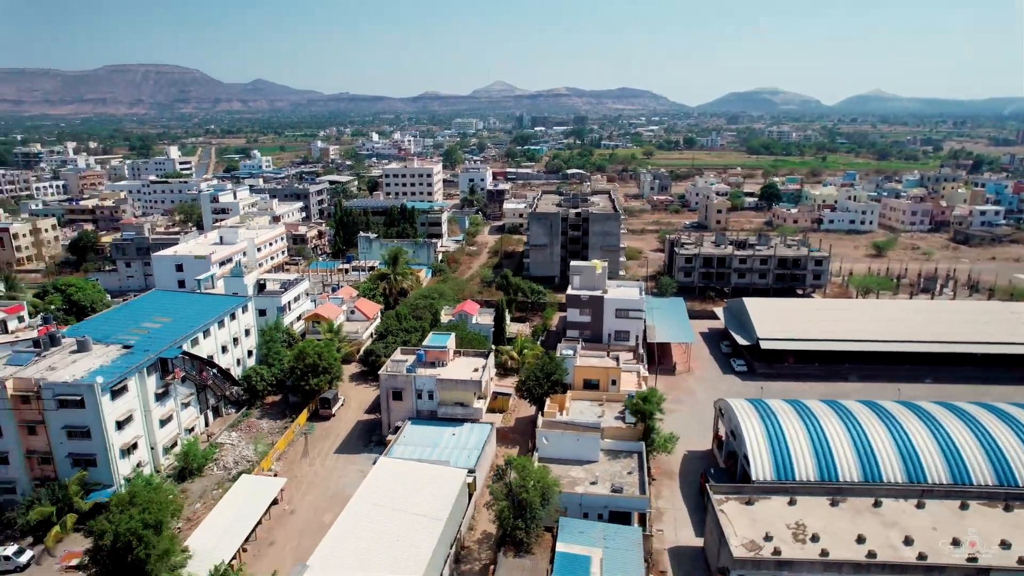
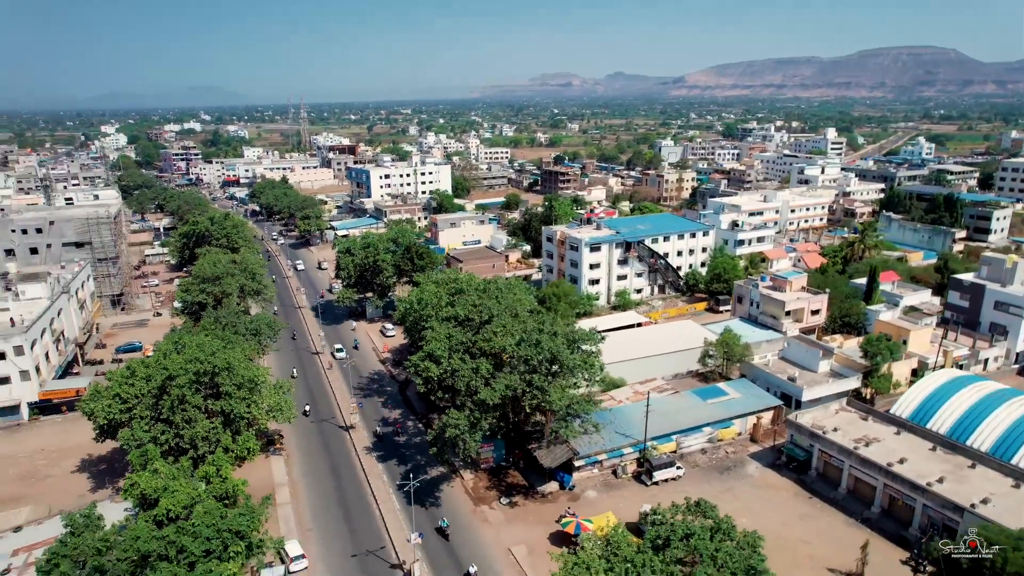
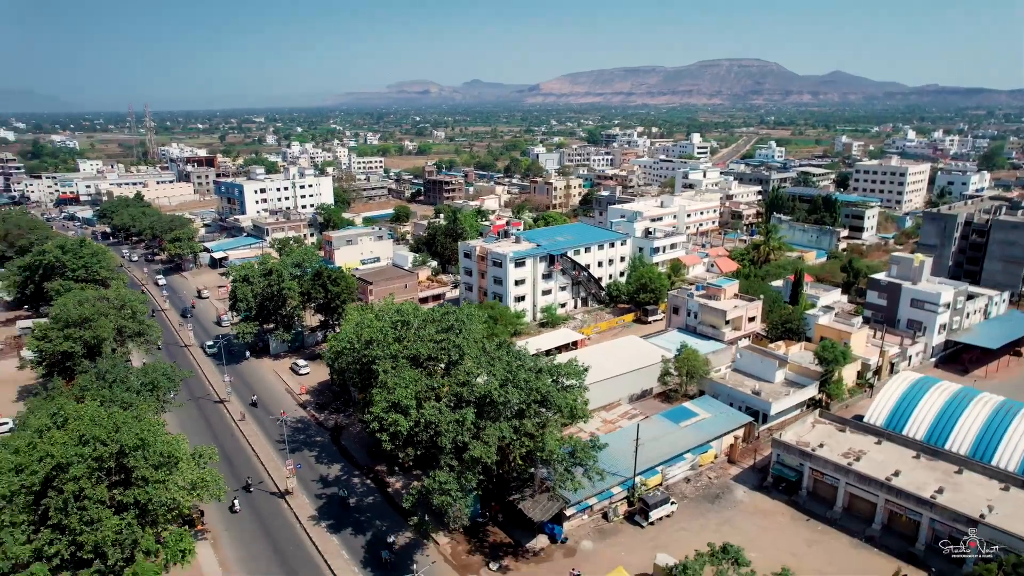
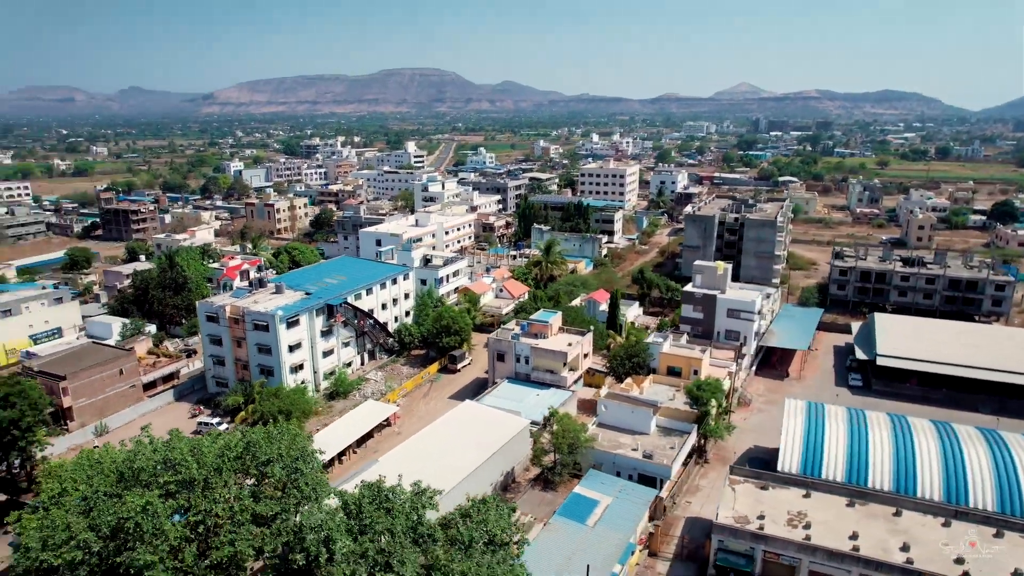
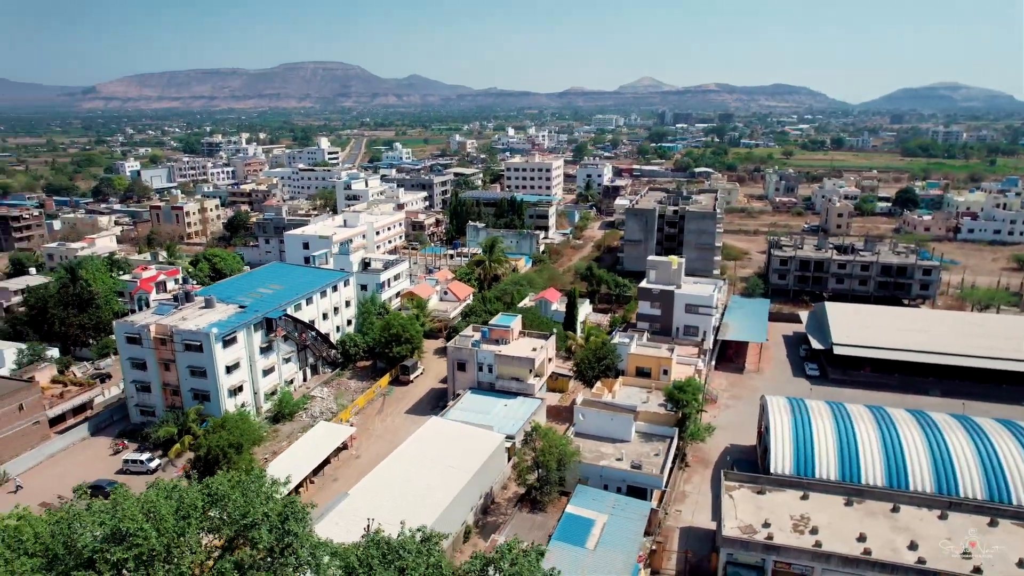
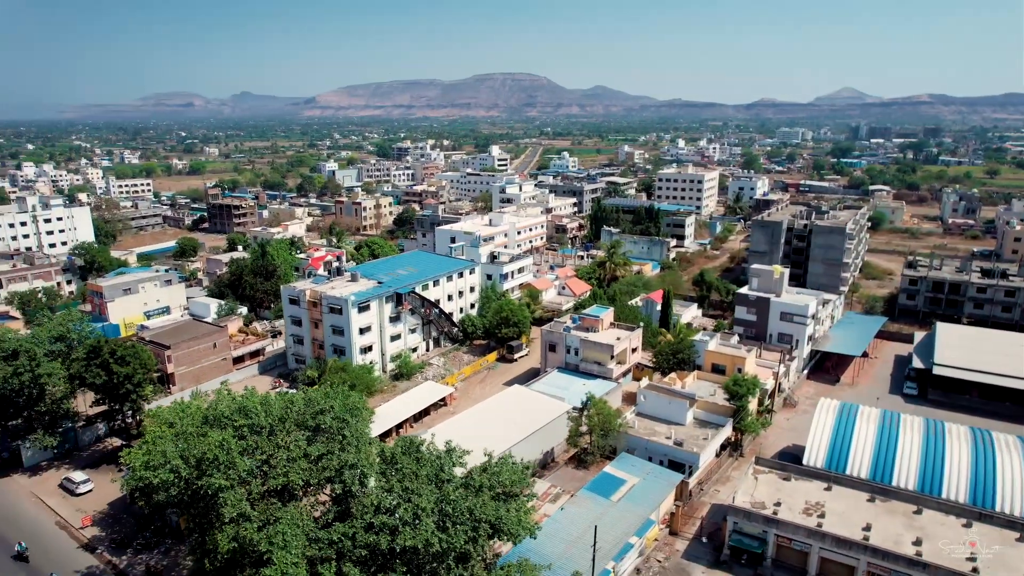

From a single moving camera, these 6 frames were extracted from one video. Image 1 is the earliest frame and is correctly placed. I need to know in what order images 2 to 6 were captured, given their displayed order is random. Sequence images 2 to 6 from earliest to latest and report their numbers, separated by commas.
5, 4, 6, 3, 2
